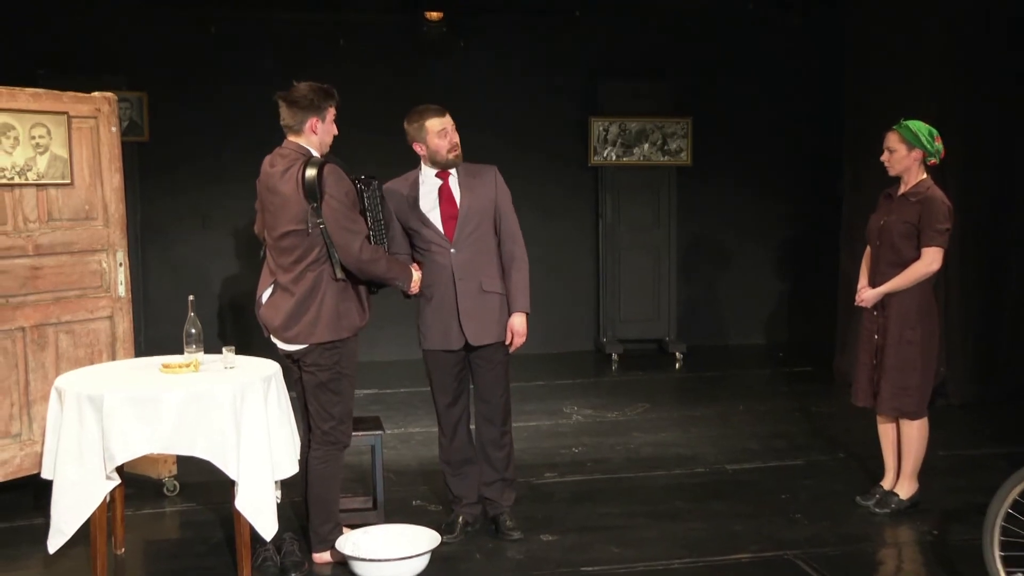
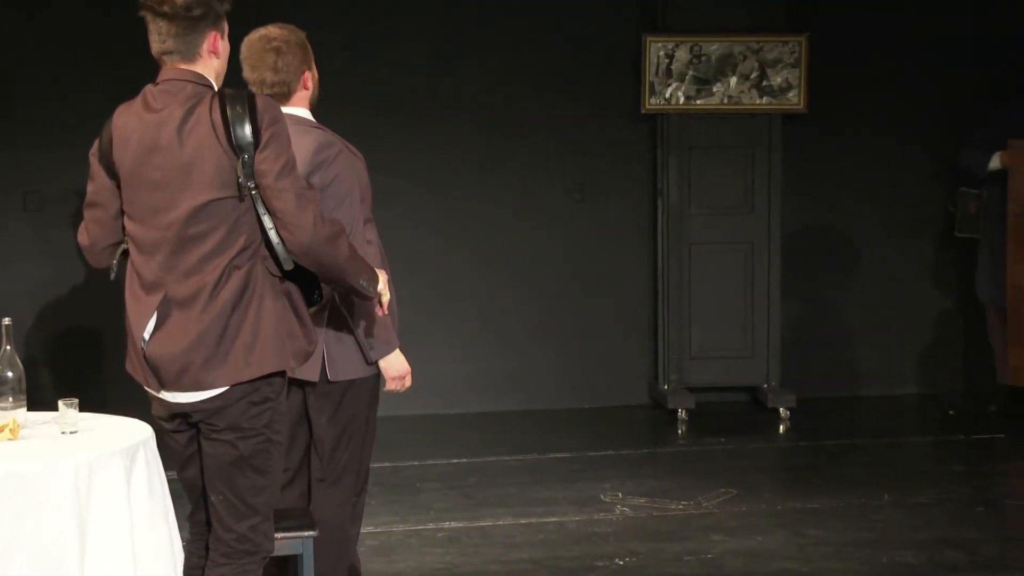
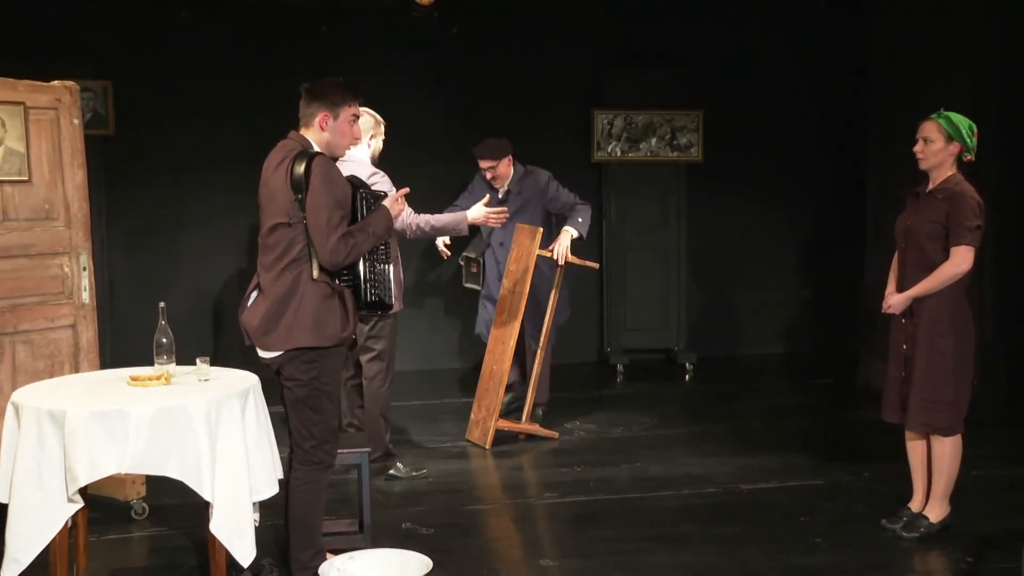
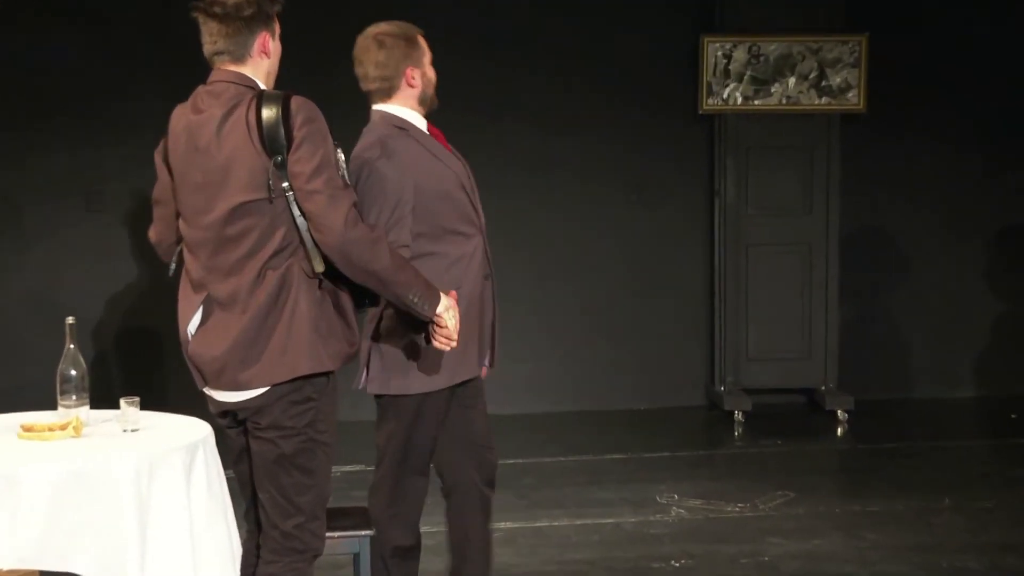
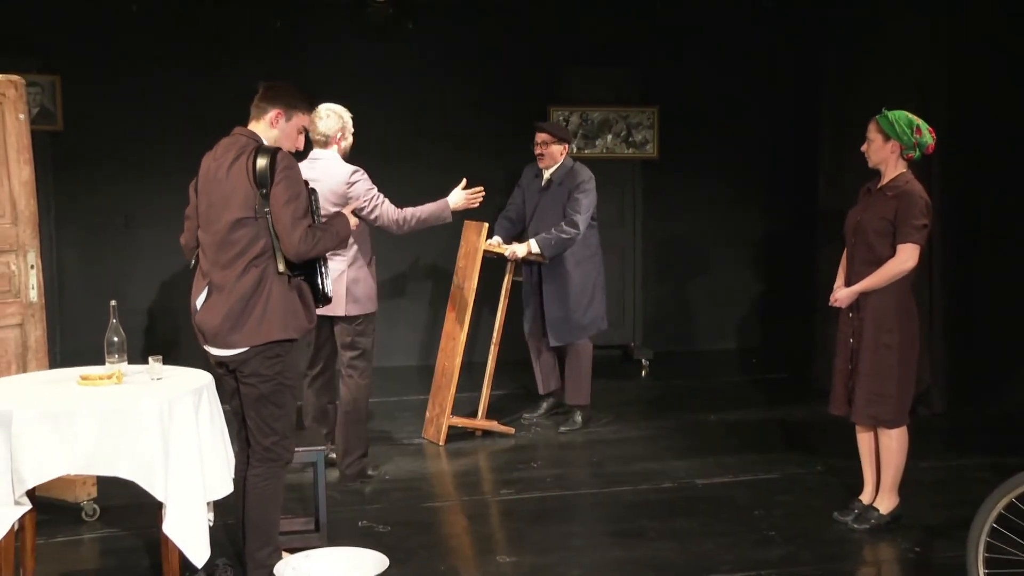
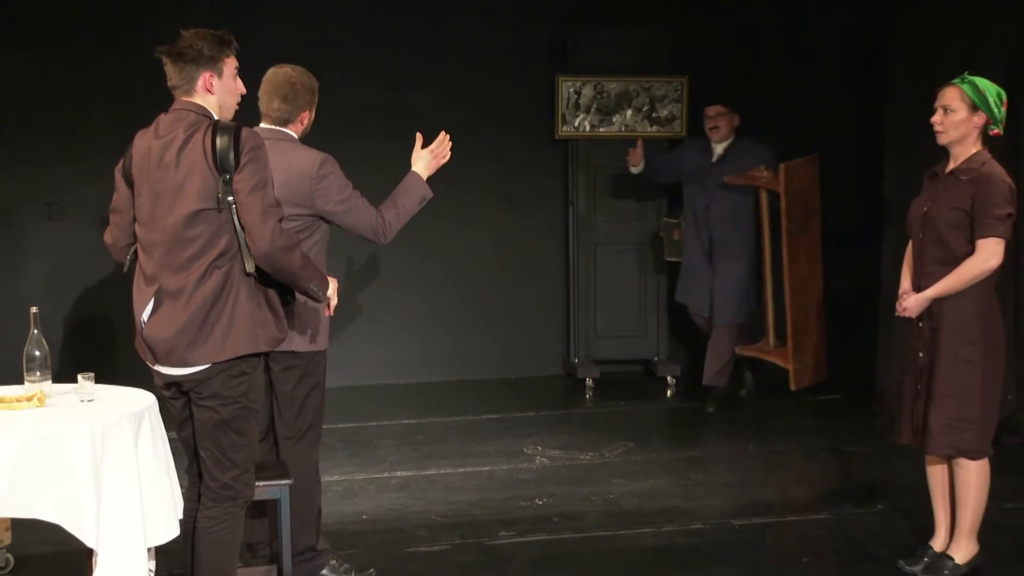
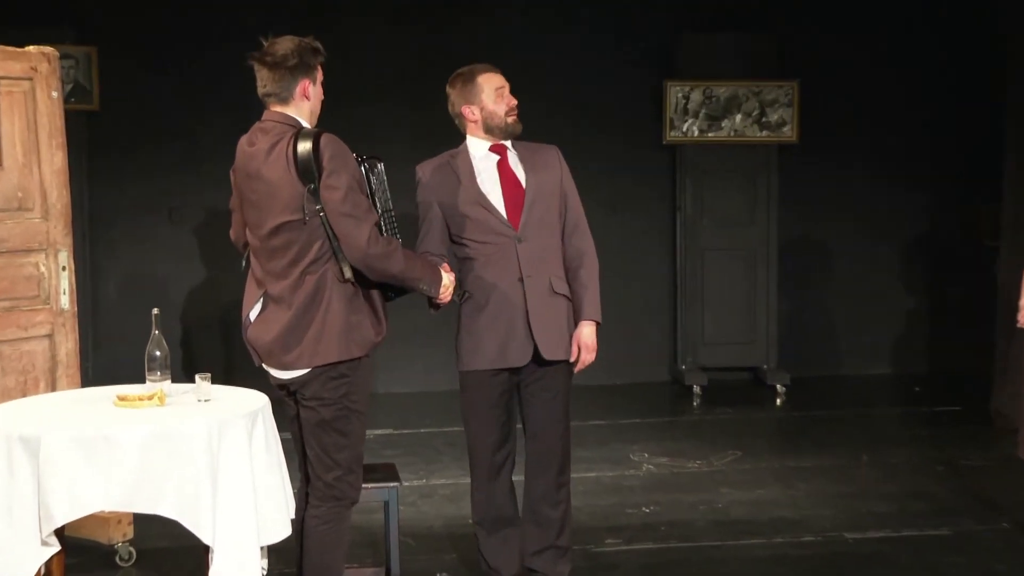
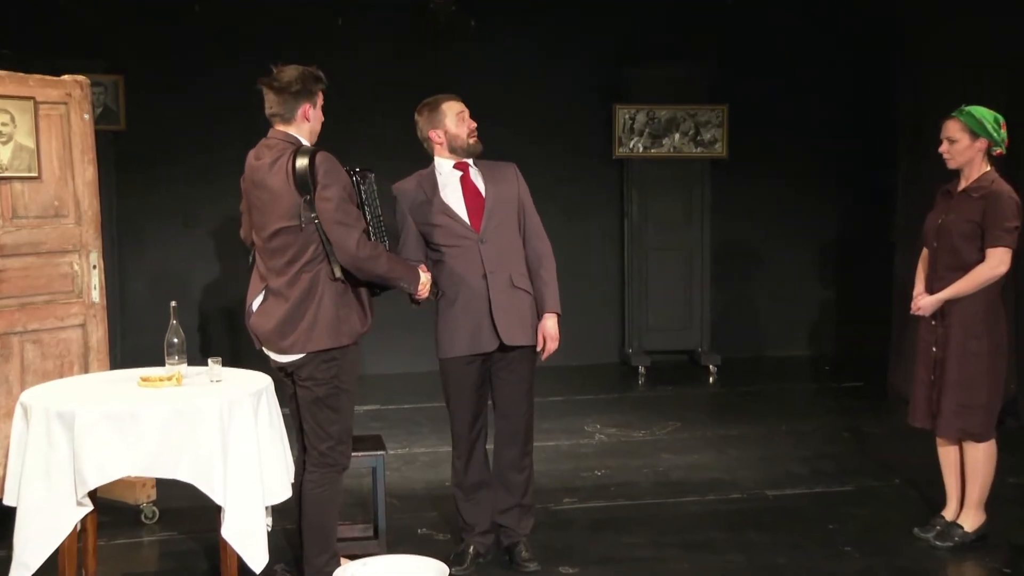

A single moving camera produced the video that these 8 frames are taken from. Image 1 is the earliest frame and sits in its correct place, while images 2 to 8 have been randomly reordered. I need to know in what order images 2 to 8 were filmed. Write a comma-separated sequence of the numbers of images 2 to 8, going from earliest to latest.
8, 7, 4, 2, 6, 5, 3
